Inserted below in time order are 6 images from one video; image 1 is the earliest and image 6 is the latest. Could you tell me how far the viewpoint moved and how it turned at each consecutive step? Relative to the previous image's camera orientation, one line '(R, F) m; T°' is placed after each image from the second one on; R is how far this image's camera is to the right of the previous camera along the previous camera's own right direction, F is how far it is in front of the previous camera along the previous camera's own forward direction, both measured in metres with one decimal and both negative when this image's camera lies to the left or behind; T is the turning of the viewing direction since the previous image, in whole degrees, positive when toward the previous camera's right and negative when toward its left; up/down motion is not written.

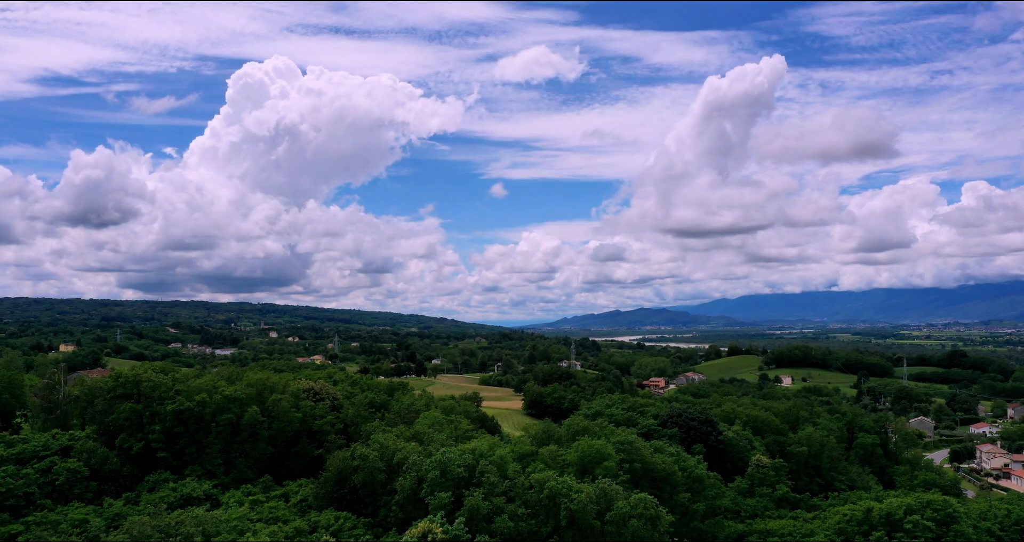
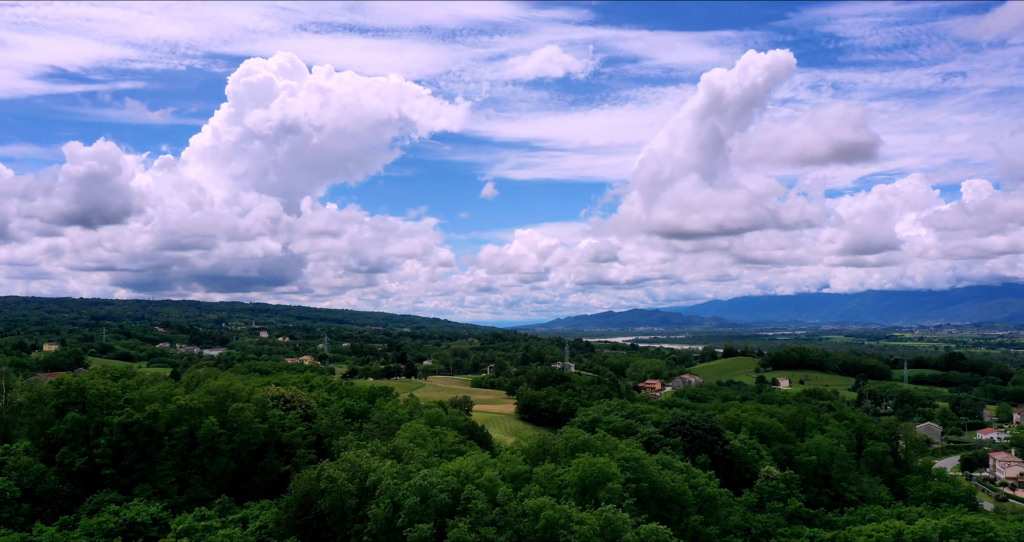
(+0.1, +4.3) m; +1°
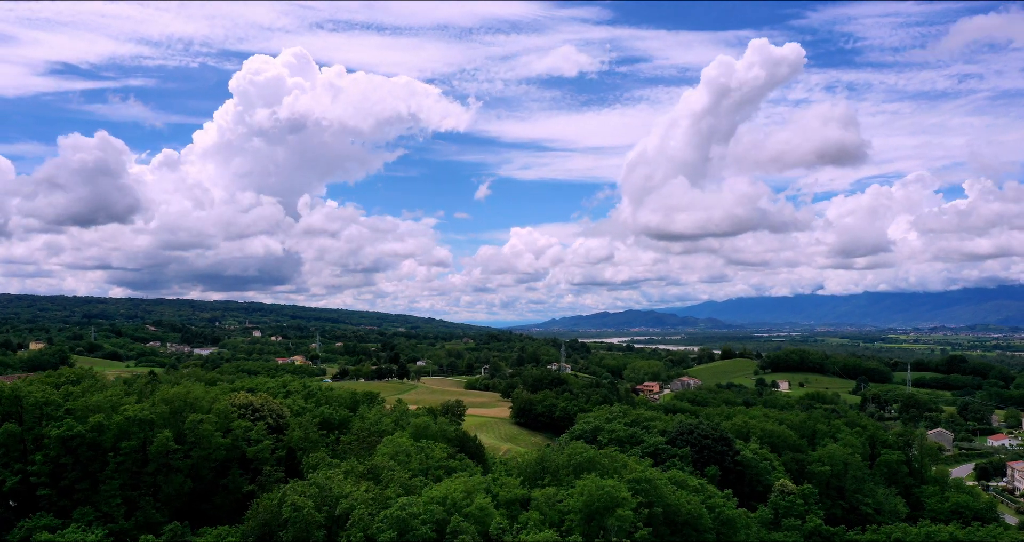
(0.0, +4.2) m; 0°
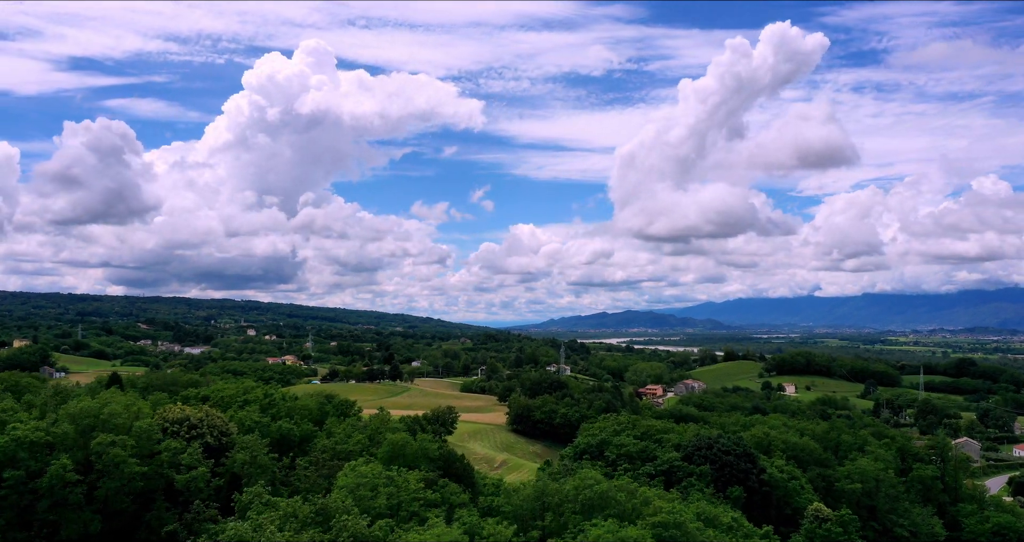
(+0.2, +6.6) m; 0°
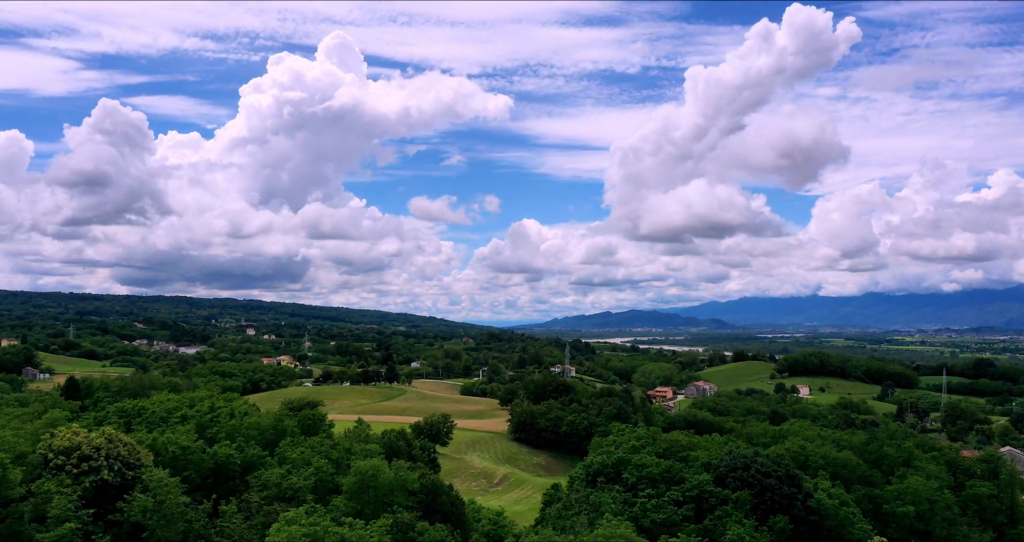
(+0.1, +7.6) m; 0°
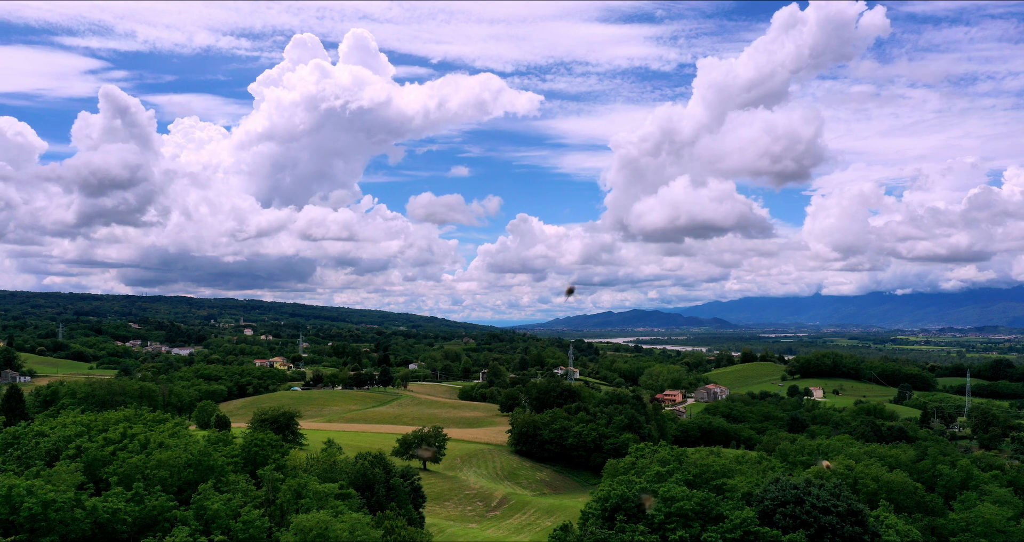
(+0.1, +7.8) m; 0°
